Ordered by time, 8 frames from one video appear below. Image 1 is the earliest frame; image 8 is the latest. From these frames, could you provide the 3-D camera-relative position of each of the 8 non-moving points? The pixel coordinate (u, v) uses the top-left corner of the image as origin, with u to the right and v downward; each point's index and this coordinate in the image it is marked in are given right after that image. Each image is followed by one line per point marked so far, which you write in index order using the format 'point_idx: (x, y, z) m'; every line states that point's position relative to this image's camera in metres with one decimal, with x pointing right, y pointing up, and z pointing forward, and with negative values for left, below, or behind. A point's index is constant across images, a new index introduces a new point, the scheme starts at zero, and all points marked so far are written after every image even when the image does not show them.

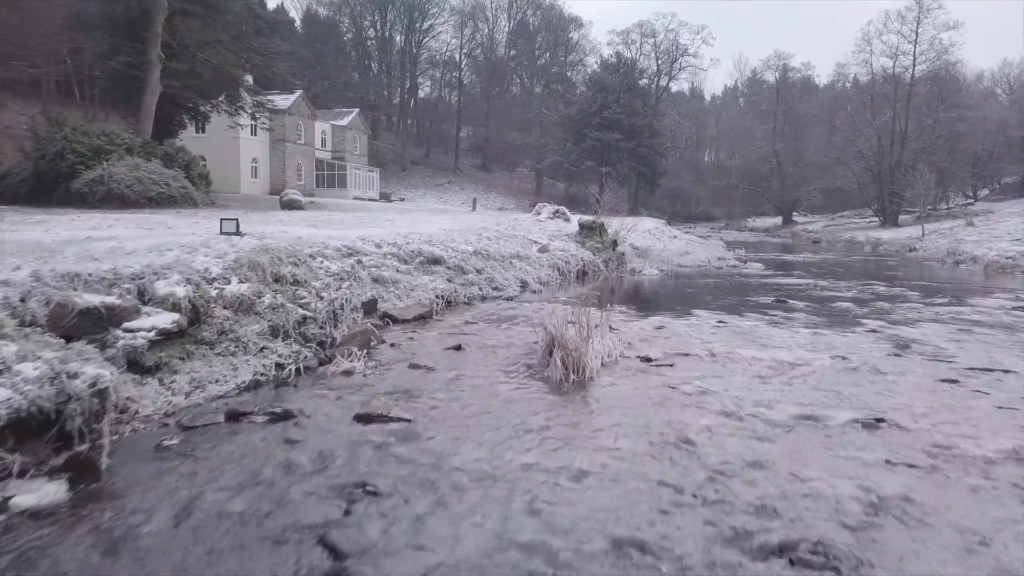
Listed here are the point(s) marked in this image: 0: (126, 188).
0: (-7.2, +1.8, +14.5) m
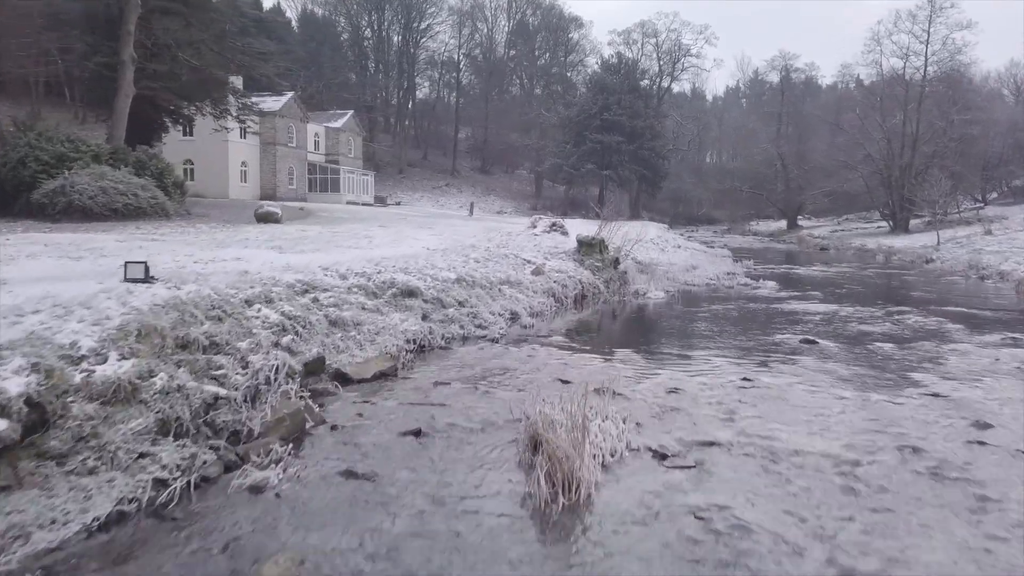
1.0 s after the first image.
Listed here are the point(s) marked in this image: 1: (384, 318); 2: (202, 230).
0: (-7.3, +1.5, +13.4) m
1: (-1.1, -0.2, +6.4) m
2: (-4.6, +0.9, +11.6) m
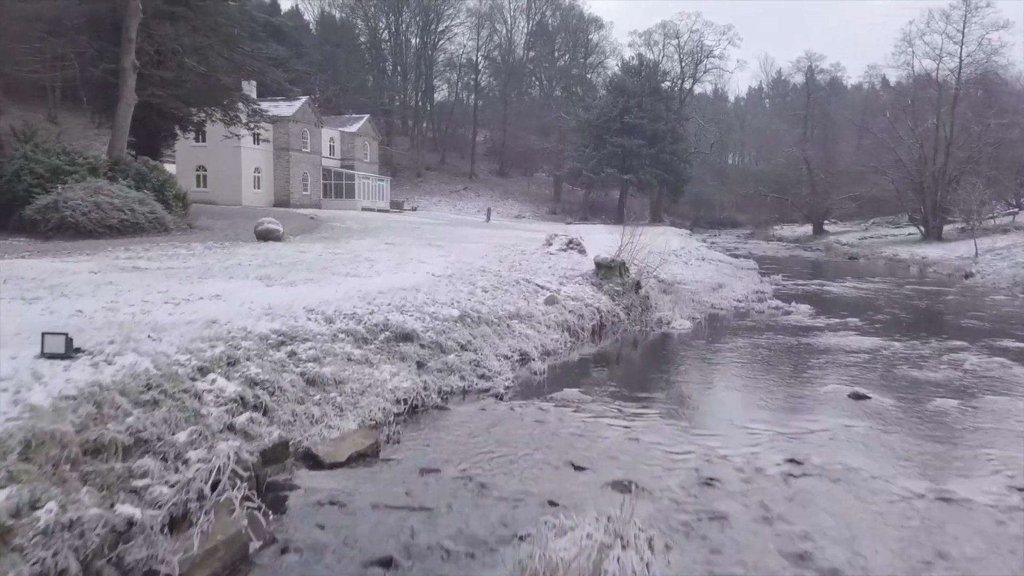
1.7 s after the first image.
0: (-7.0, +1.2, +12.8) m
1: (-1.0, -0.6, +5.6) m
2: (-4.4, +0.5, +10.9) m
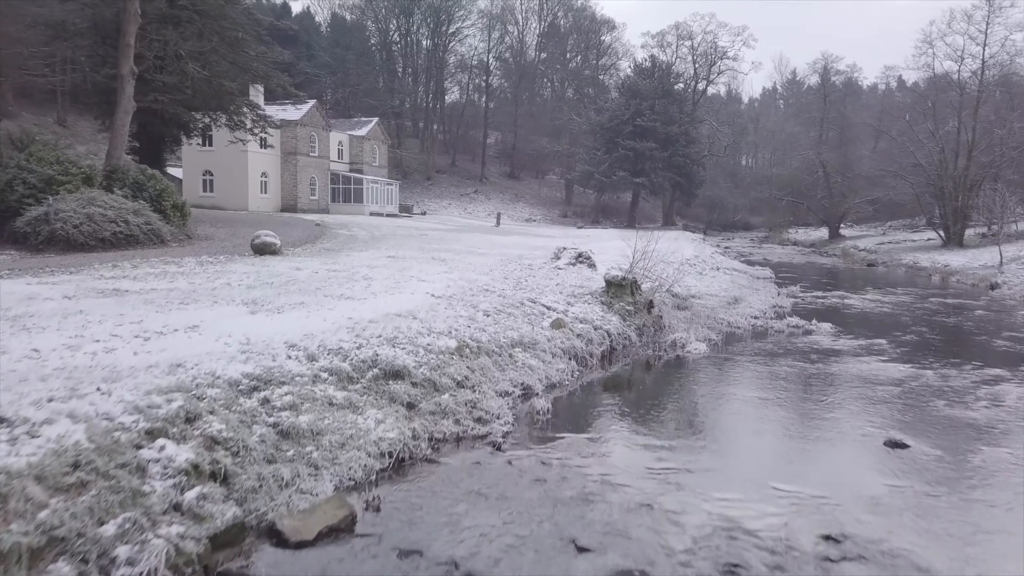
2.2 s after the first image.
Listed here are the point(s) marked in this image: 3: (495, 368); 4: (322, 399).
0: (-6.9, +0.9, +12.4) m
1: (-1.0, -0.8, +5.1) m
2: (-4.3, +0.3, +10.5) m
3: (-0.1, -0.7, +6.7) m
4: (-1.2, -0.7, +5.1) m
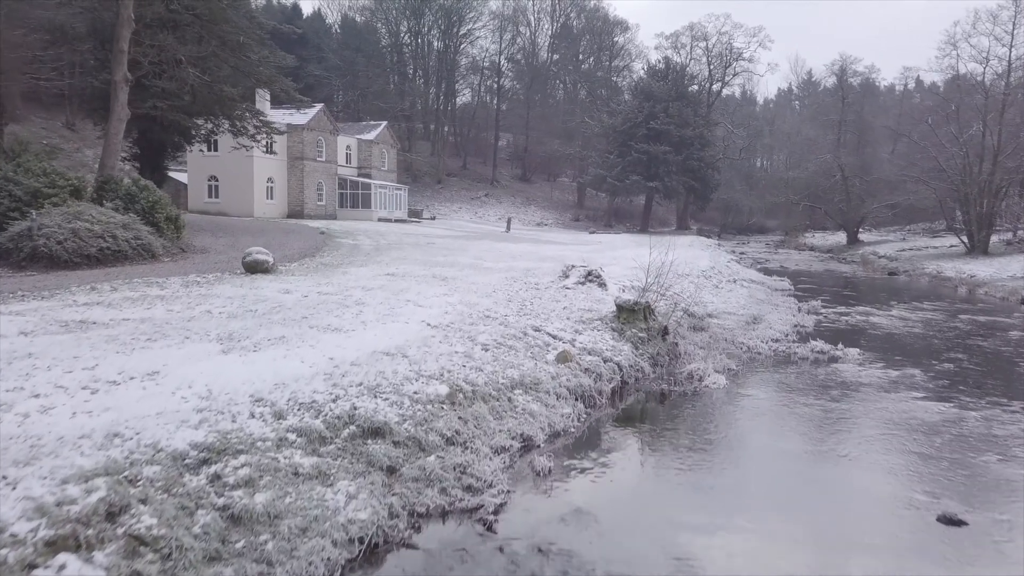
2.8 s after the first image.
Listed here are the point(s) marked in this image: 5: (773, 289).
0: (-6.9, +0.6, +11.8) m
1: (-1.1, -1.1, +4.4) m
2: (-4.3, 0.0, +9.8) m
3: (-0.2, -1.0, +6.0) m
4: (-1.3, -1.0, +4.4) m
5: (+6.6, 0.0, +19.7) m
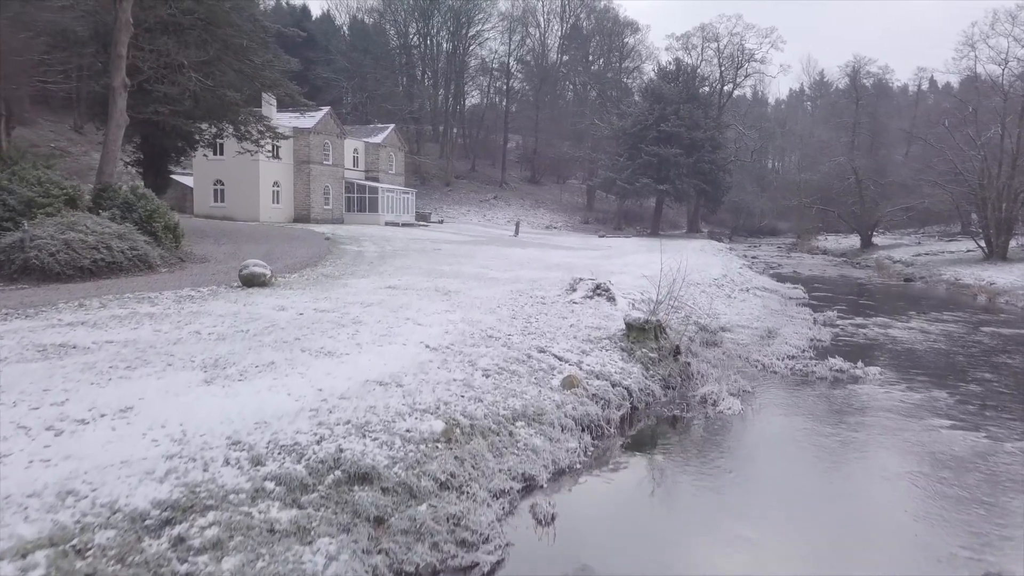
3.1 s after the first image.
0: (-6.8, +0.4, +11.4) m
1: (-1.1, -1.3, +4.0) m
2: (-4.2, -0.2, +9.5) m
3: (-0.2, -1.2, +5.6) m
4: (-1.3, -1.2, +4.0) m
5: (+6.7, -0.3, +19.2) m
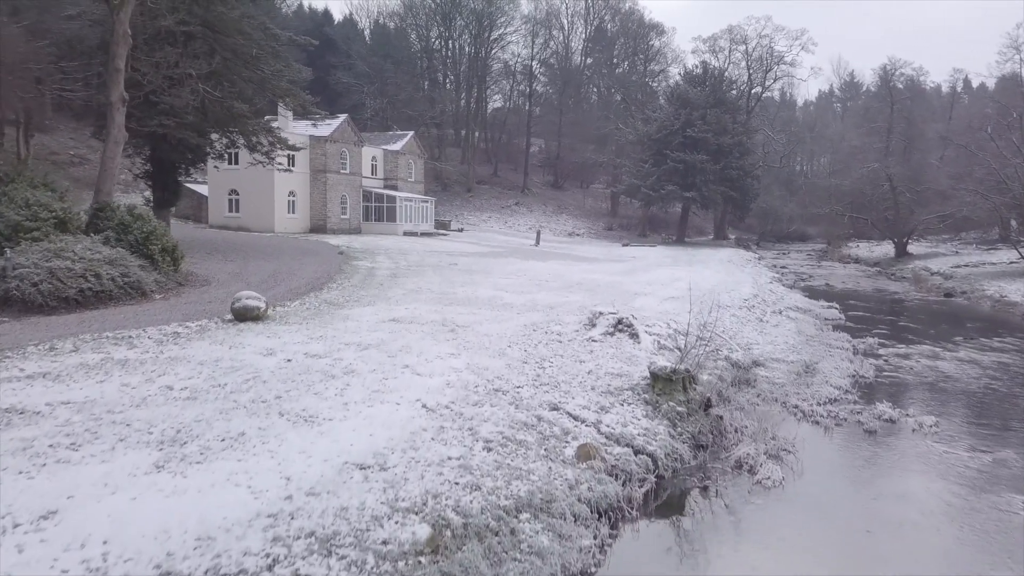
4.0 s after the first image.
0: (-6.6, 0.0, +10.7) m
1: (-1.1, -1.8, +3.1) m
2: (-4.1, -0.7, +8.6) m
3: (-0.2, -1.6, +4.6) m
4: (-1.3, -1.7, +3.1) m
5: (+7.2, -0.8, +18.0) m
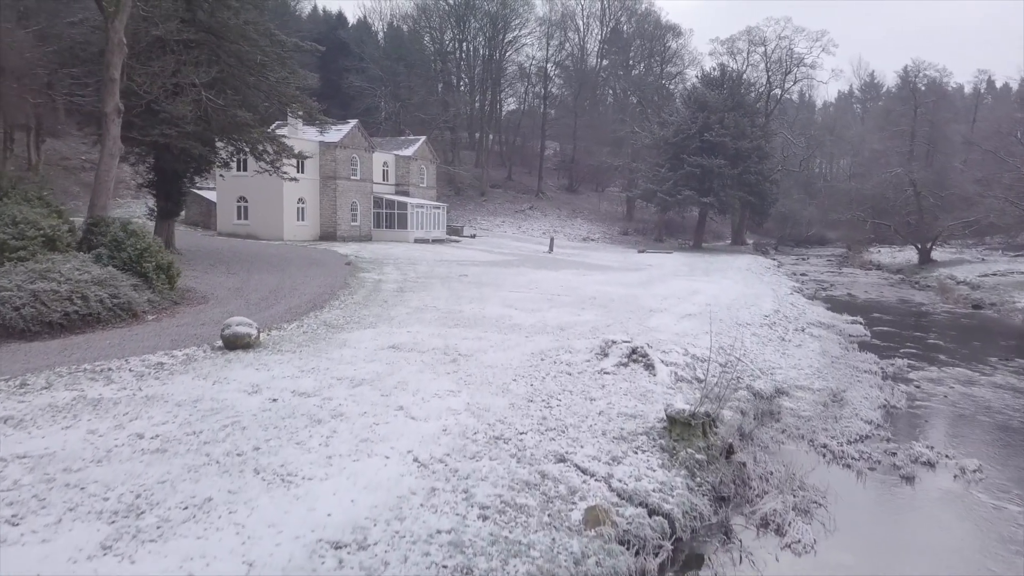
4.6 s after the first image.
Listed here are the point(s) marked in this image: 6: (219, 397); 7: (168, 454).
0: (-6.5, -0.3, +10.2) m
1: (-1.2, -2.1, +2.4) m
2: (-4.1, -1.0, +8.1) m
3: (-0.2, -2.0, +4.0) m
4: (-1.4, -2.0, +2.5) m
5: (+7.4, -1.1, +17.2) m
6: (-2.9, -1.1, +7.7) m
7: (-2.7, -1.3, +6.1) m
